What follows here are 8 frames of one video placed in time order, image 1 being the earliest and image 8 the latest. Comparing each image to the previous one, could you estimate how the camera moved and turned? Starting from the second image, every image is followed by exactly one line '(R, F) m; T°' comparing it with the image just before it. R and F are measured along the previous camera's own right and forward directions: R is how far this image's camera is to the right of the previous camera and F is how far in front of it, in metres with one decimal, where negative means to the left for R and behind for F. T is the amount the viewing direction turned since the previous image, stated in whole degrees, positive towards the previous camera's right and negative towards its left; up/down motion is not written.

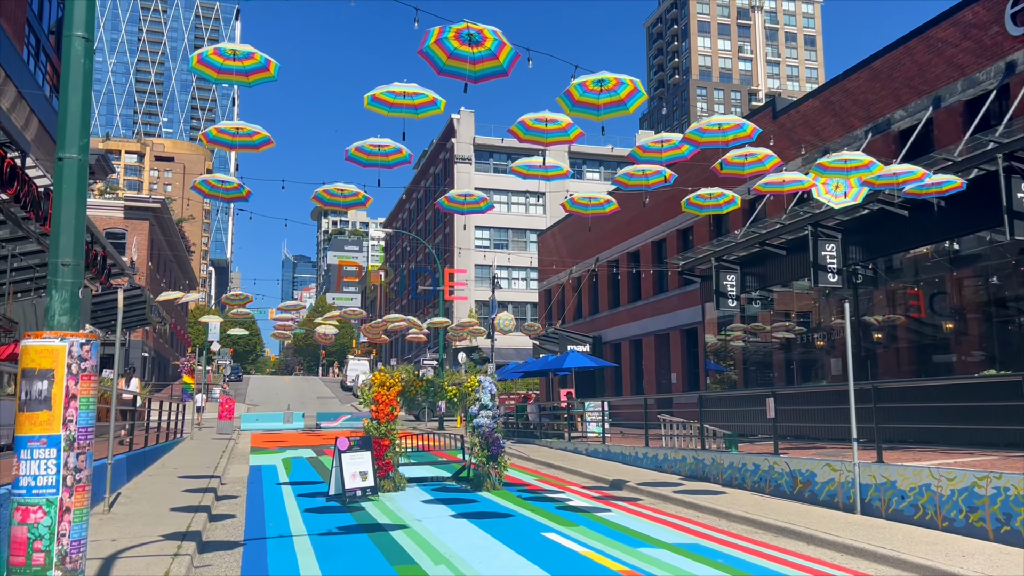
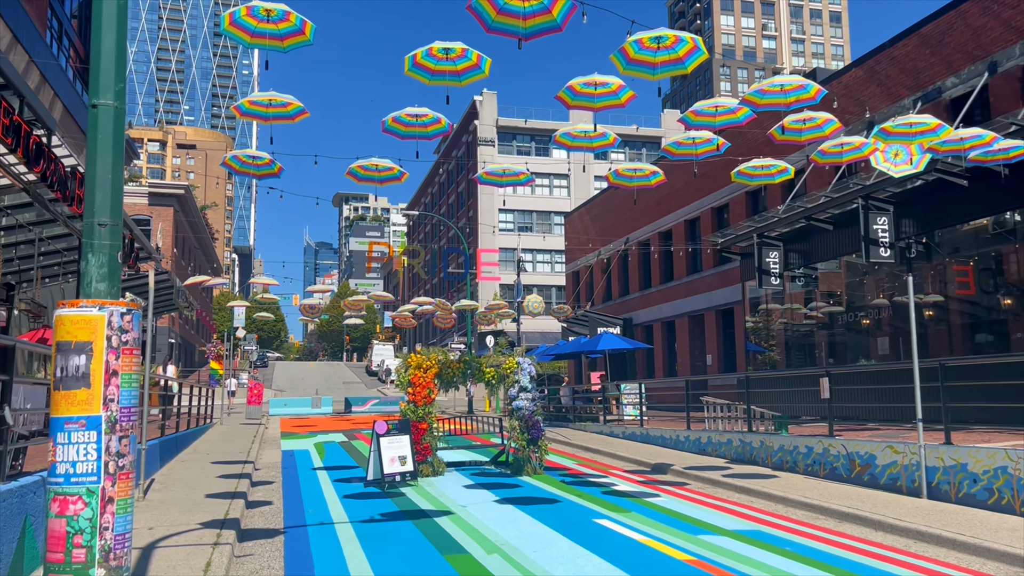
(-0.3, +0.5) m; -1°
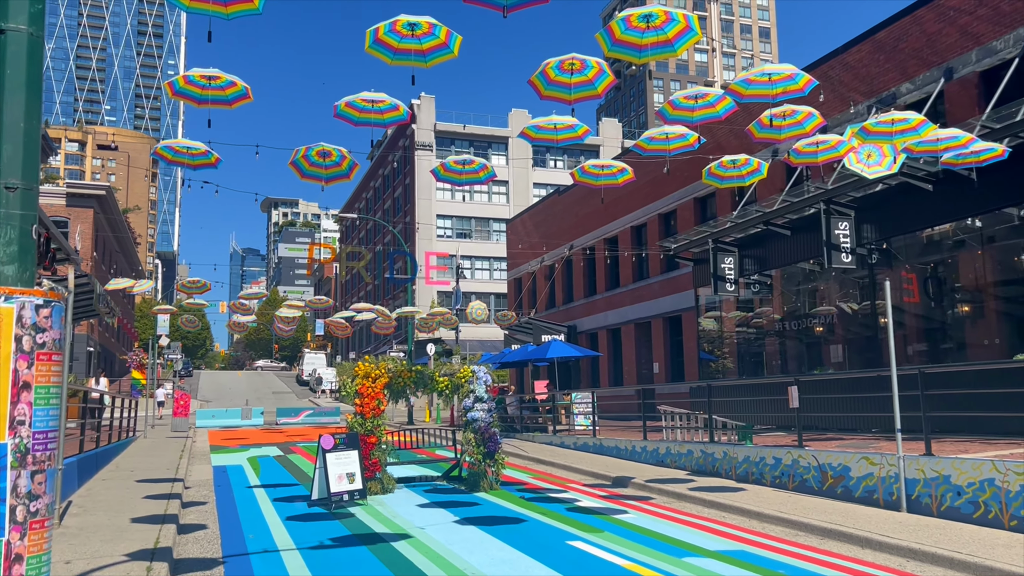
(-0.4, +0.9) m; +5°
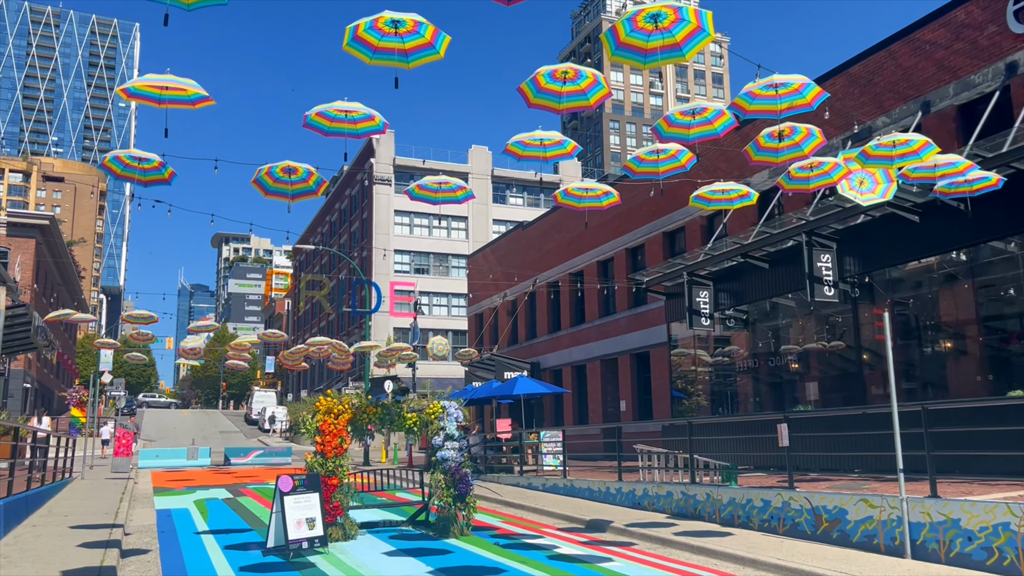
(-0.3, +0.8) m; +3°
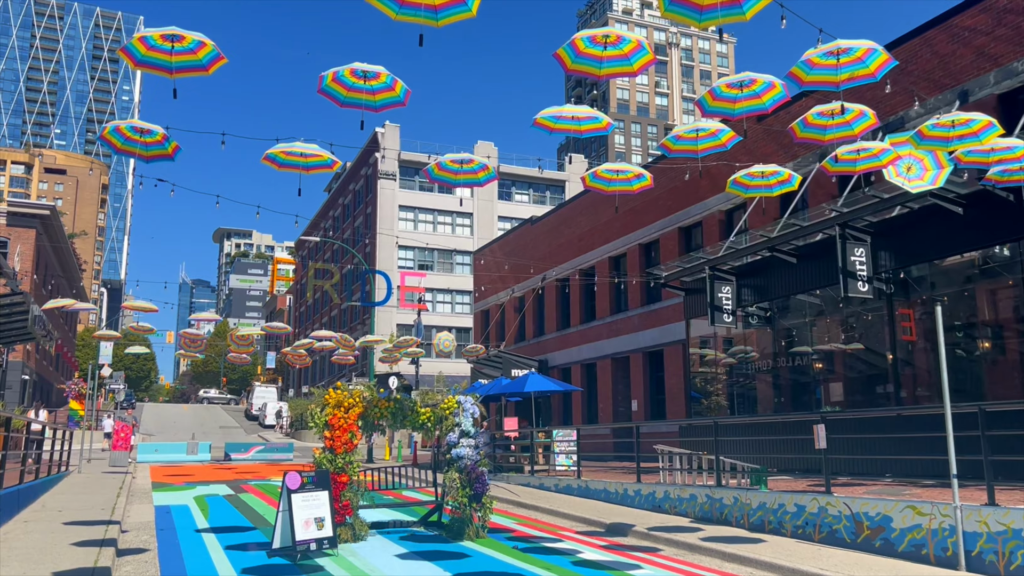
(-0.3, +0.7) m; 0°
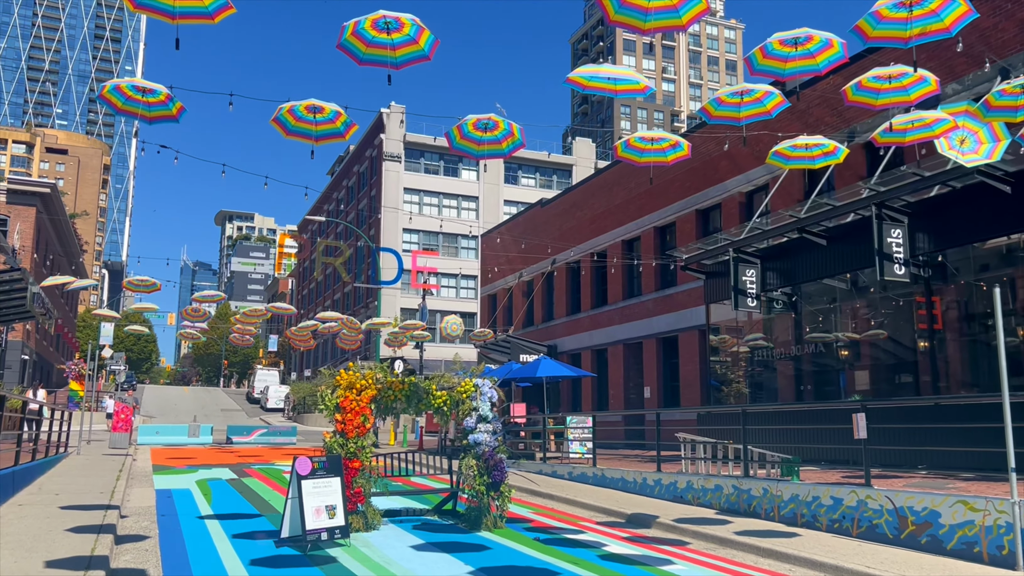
(-0.3, +0.7) m; 0°
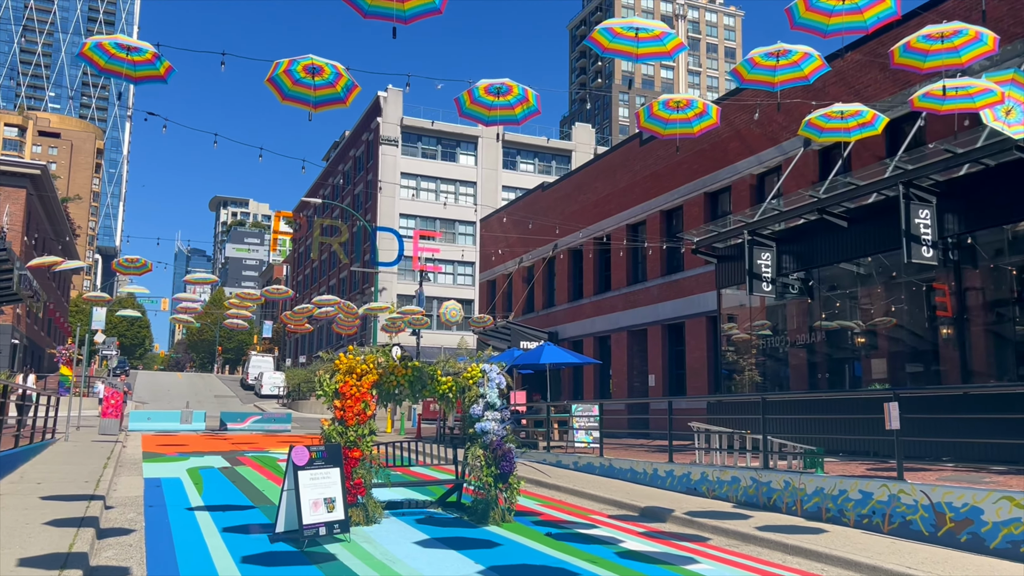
(-0.2, +0.7) m; 0°
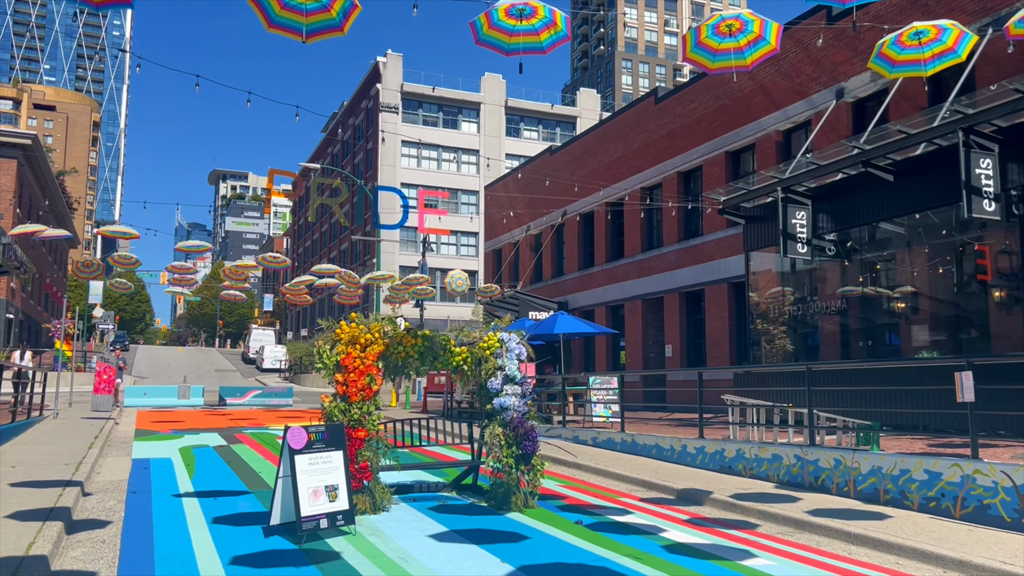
(-0.2, +1.3) m; 0°
